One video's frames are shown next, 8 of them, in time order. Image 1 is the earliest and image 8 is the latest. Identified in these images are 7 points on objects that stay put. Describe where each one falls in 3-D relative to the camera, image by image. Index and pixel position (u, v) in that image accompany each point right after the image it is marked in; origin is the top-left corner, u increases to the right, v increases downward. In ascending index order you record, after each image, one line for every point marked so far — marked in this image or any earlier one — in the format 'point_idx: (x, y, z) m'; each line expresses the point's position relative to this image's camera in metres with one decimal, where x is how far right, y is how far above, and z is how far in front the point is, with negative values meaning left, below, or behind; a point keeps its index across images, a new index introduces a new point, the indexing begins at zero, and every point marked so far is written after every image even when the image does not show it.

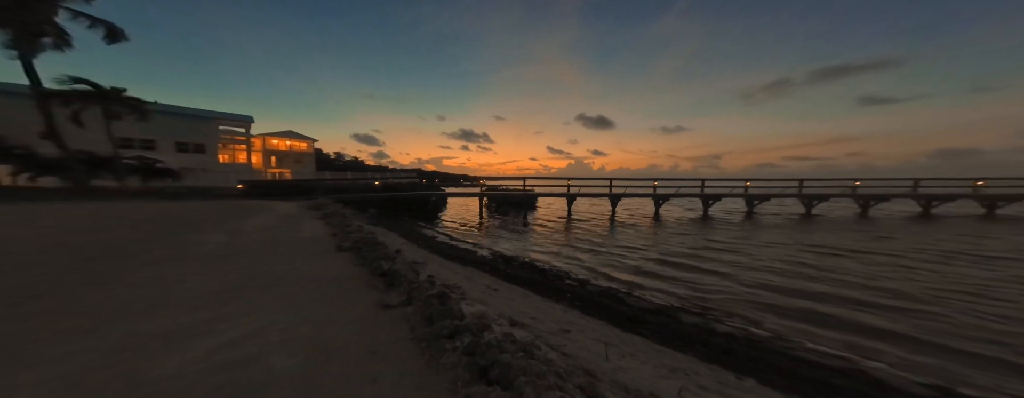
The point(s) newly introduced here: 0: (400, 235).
0: (-3.9, -1.3, +10.7) m
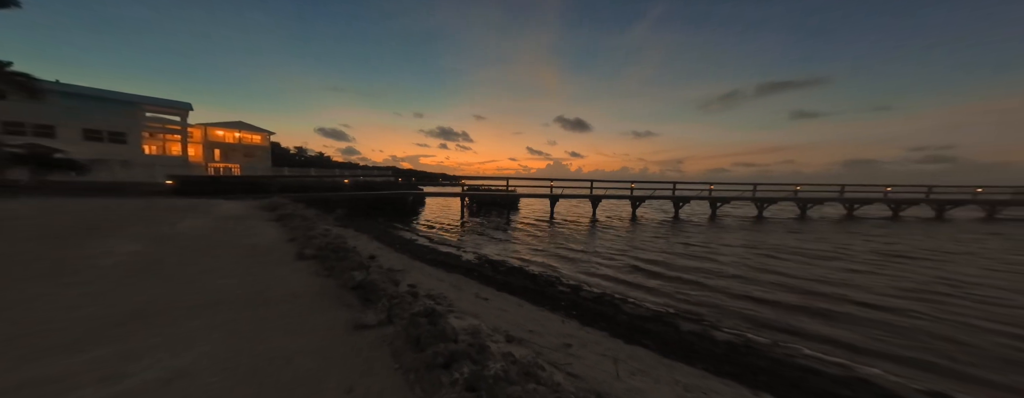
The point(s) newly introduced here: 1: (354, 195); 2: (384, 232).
0: (-4.6, -1.4, +9.8) m
1: (-8.7, +0.2, +16.1) m
2: (-4.9, -1.3, +11.2) m
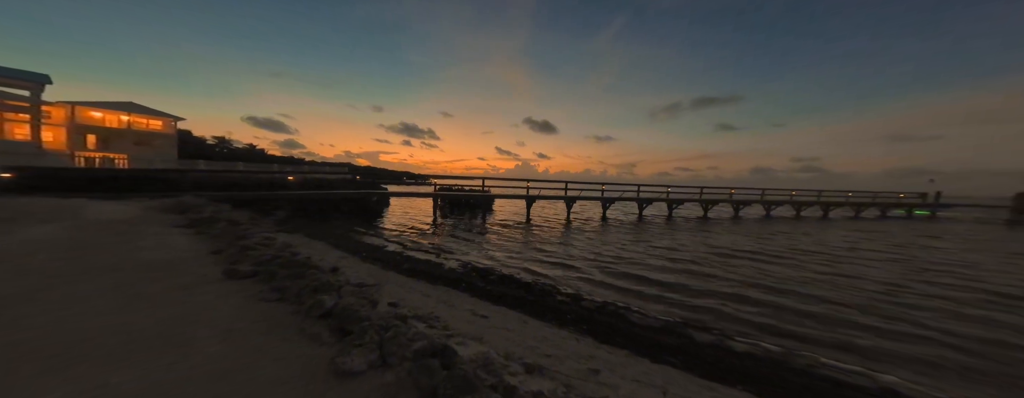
0: (-5.3, -1.4, +8.3) m
1: (-10.3, +0.2, +13.9) m
2: (-5.8, -1.3, +9.7) m
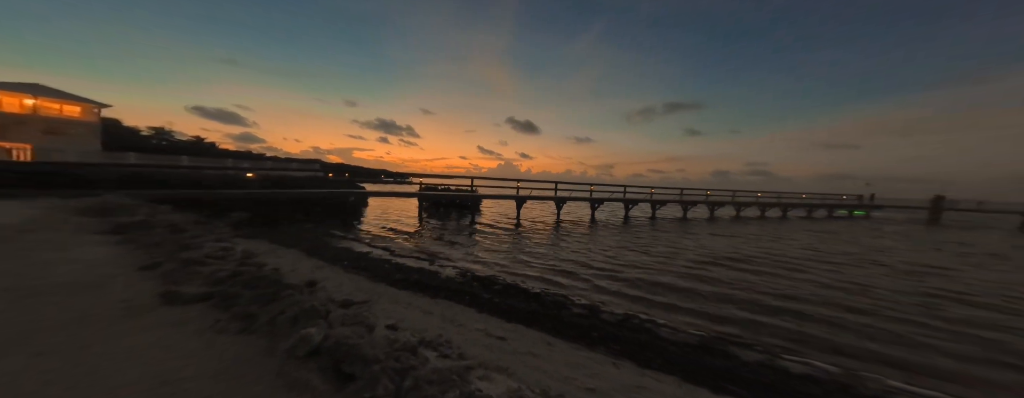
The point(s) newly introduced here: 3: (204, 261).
0: (-5.3, -1.4, +7.2) m
1: (-10.9, +0.2, +12.3) m
2: (-6.0, -1.3, +8.5) m
3: (-5.2, -1.0, +4.9) m
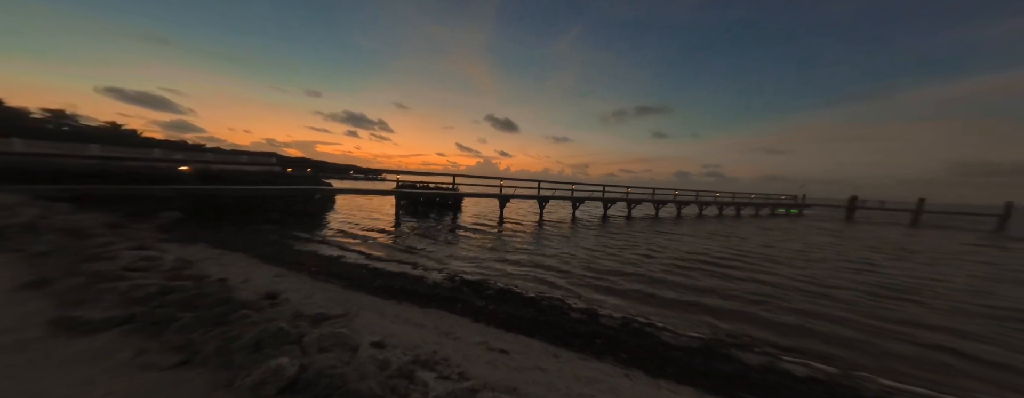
0: (-5.6, -1.3, +6.4) m
1: (-11.5, +0.3, +10.9) m
2: (-6.4, -1.3, +7.6) m
3: (-5.2, -1.0, +4.1) m
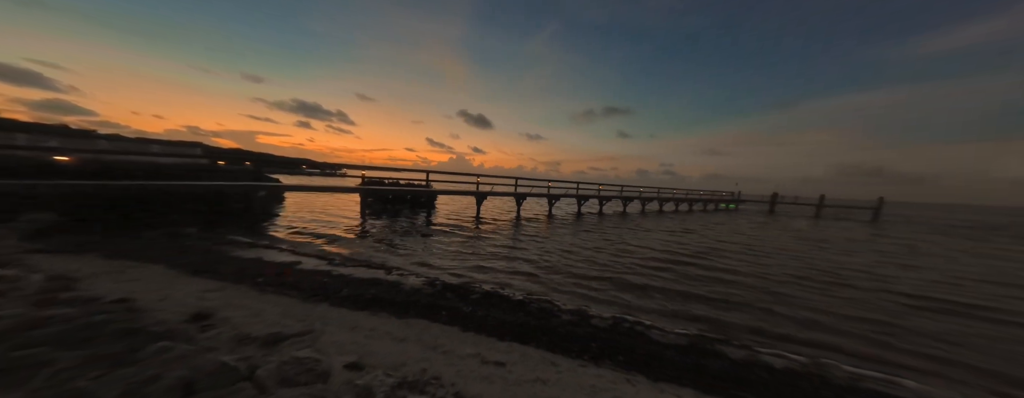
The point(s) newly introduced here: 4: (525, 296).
0: (-5.9, -1.3, +5.5) m
1: (-12.3, +0.4, +9.4) m
2: (-6.8, -1.2, +6.6) m
3: (-5.3, -1.0, +3.3) m
4: (+0.2, -1.8, +5.3) m
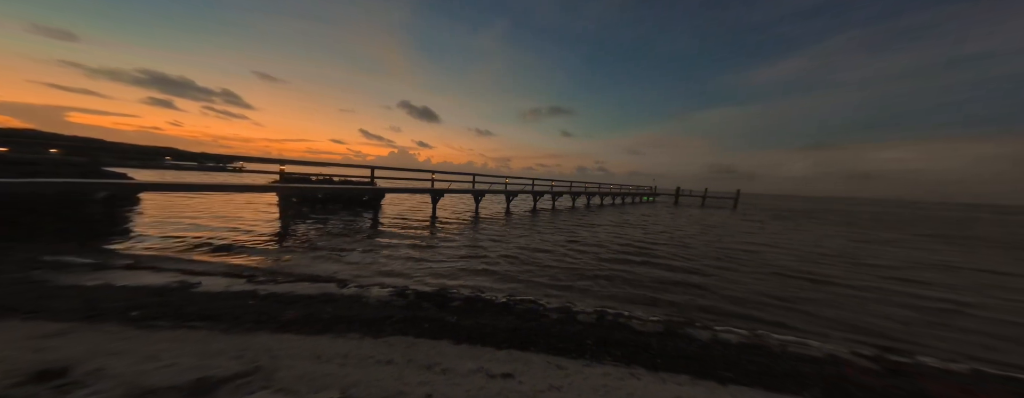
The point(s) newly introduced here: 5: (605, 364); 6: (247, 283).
0: (-6.2, -1.4, +4.1) m
1: (-13.2, +0.3, +6.7) m
2: (-7.3, -1.3, +5.1) m
3: (-5.2, -1.0, +2.0) m
4: (-0.1, -1.7, +5.1) m
5: (+1.1, -1.9, +3.4) m
6: (-5.2, -1.5, +6.1) m
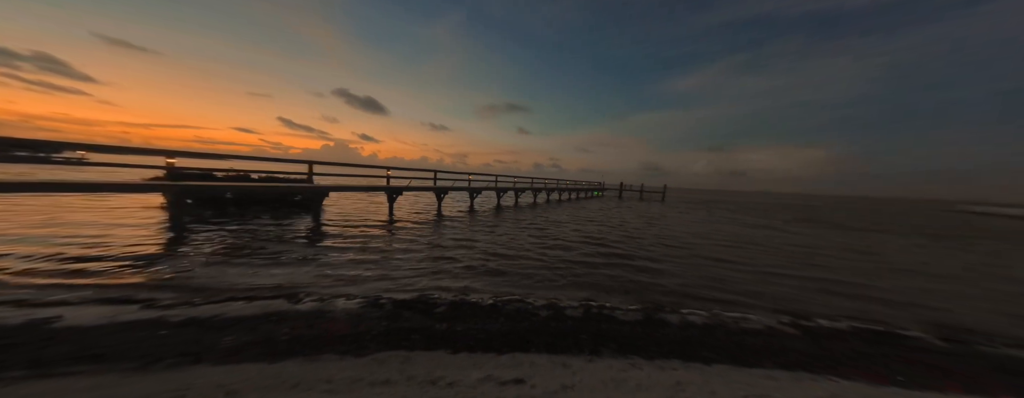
0: (-6.2, -1.4, +3.0) m
1: (-13.6, +0.1, +4.3) m
2: (-7.4, -1.4, +3.7) m
3: (-4.9, -1.1, +1.1) m
4: (-0.4, -1.7, +4.9) m
5: (+1.1, -1.8, +3.4) m
6: (-5.5, -1.5, +5.1) m
